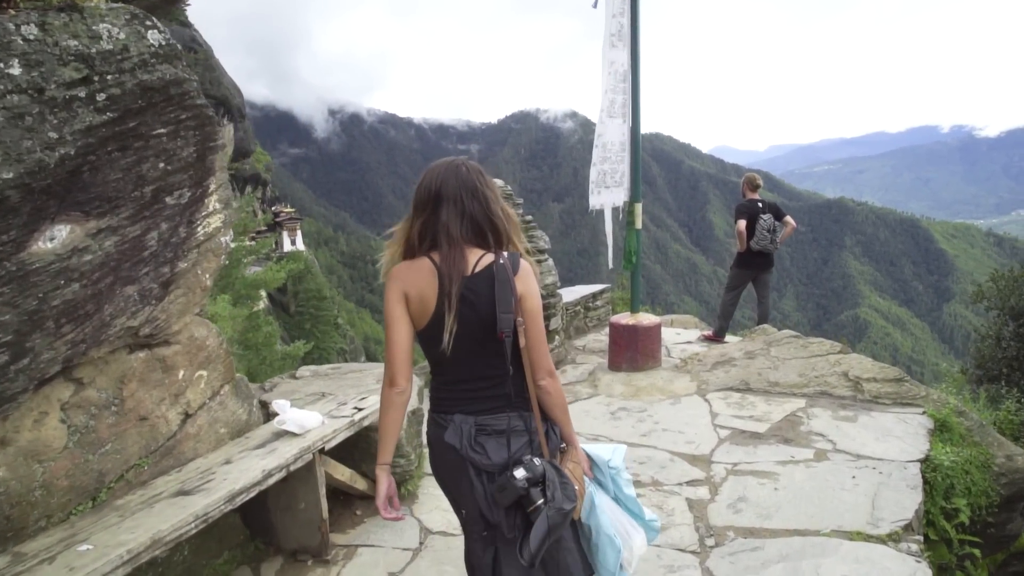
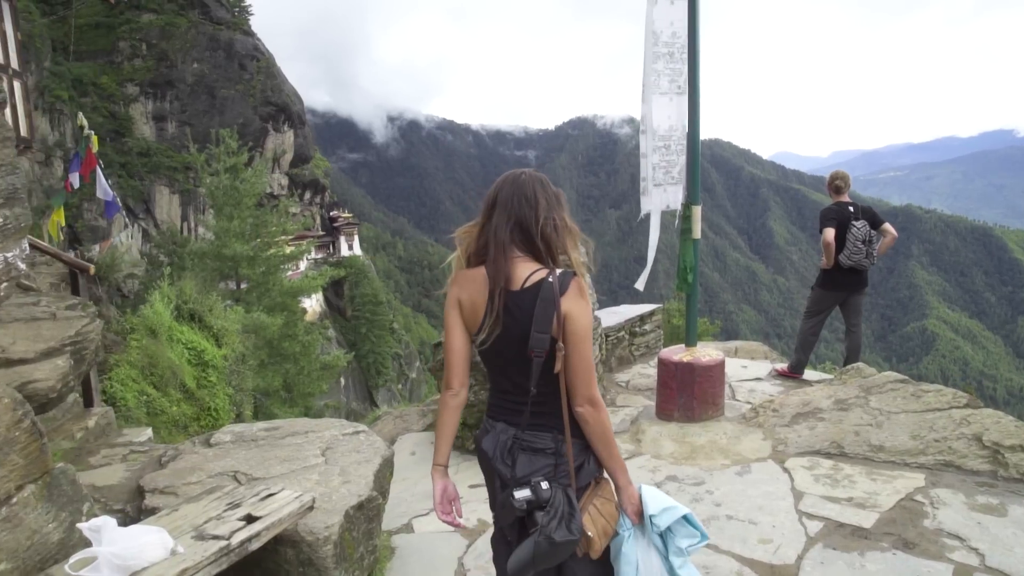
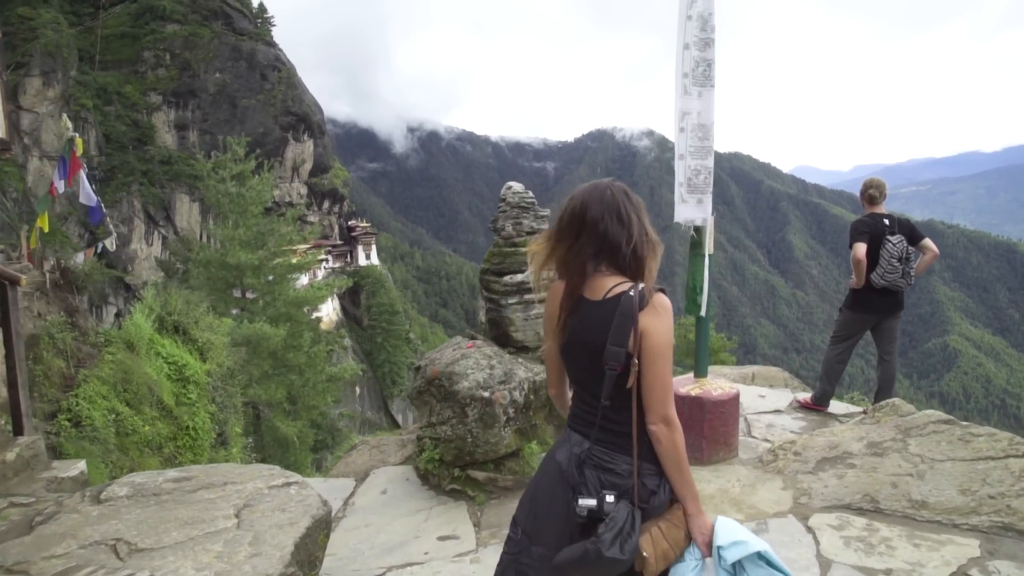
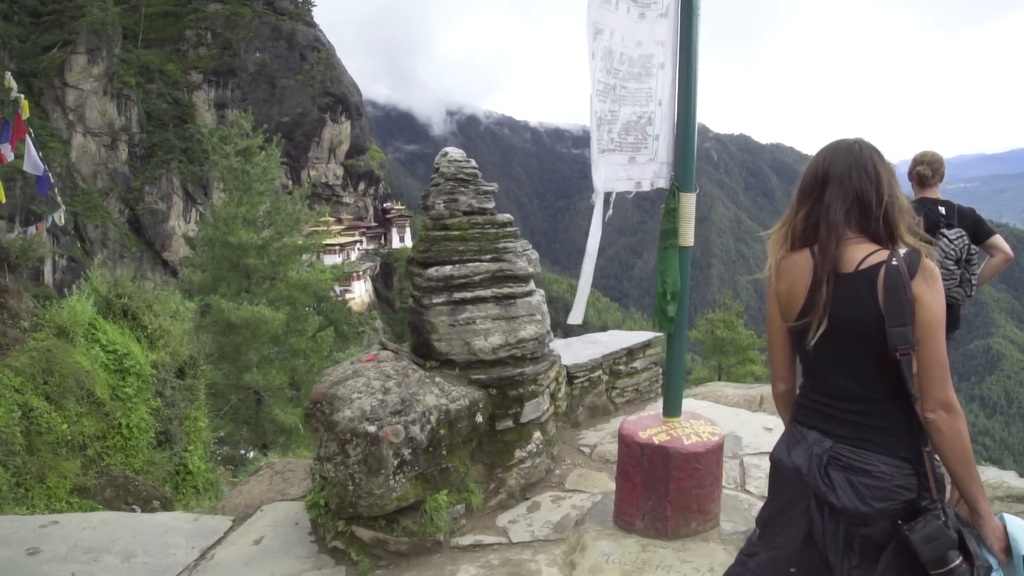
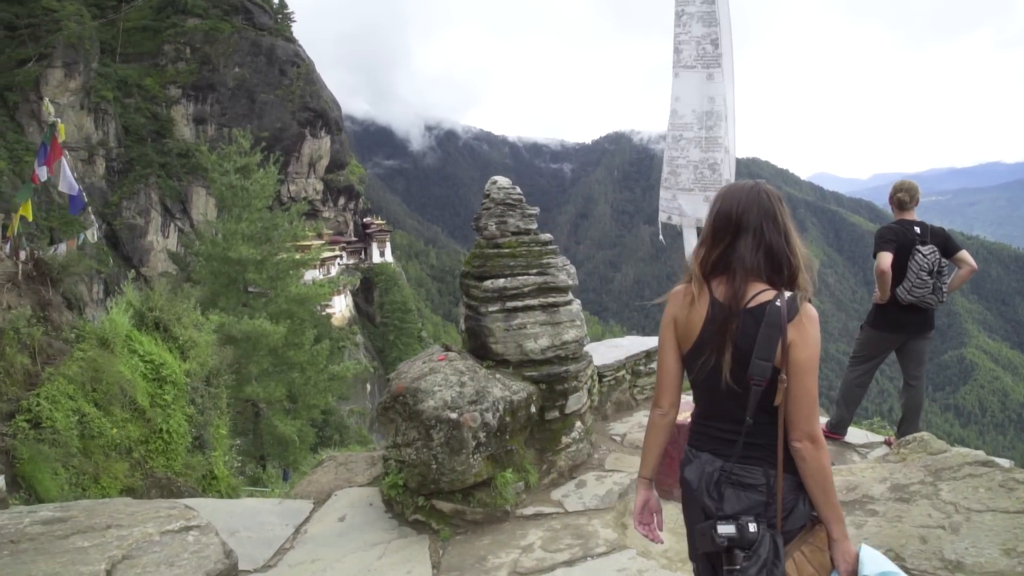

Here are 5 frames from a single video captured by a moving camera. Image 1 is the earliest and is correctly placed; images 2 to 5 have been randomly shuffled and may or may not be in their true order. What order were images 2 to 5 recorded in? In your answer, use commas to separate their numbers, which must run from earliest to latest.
2, 3, 5, 4
